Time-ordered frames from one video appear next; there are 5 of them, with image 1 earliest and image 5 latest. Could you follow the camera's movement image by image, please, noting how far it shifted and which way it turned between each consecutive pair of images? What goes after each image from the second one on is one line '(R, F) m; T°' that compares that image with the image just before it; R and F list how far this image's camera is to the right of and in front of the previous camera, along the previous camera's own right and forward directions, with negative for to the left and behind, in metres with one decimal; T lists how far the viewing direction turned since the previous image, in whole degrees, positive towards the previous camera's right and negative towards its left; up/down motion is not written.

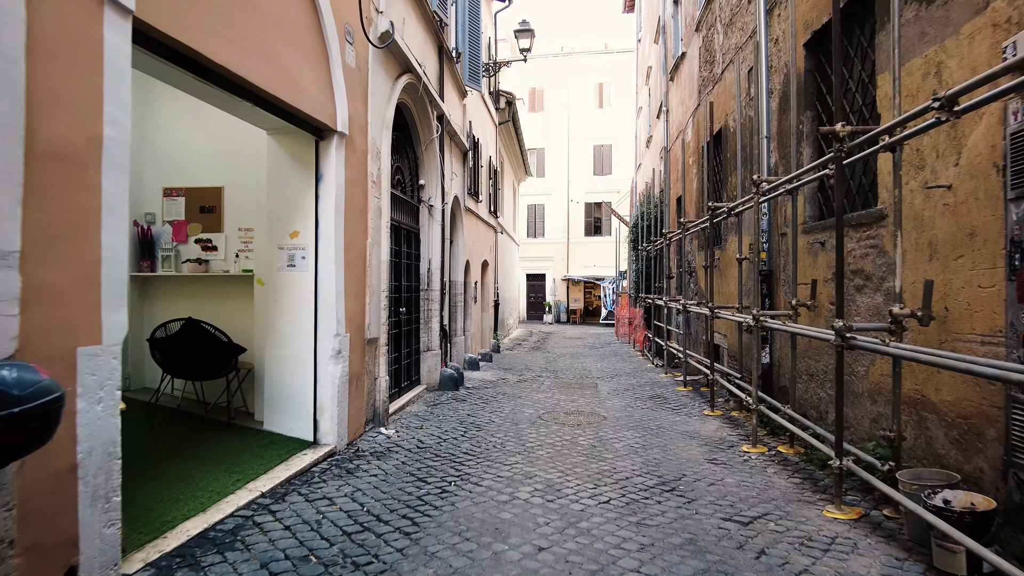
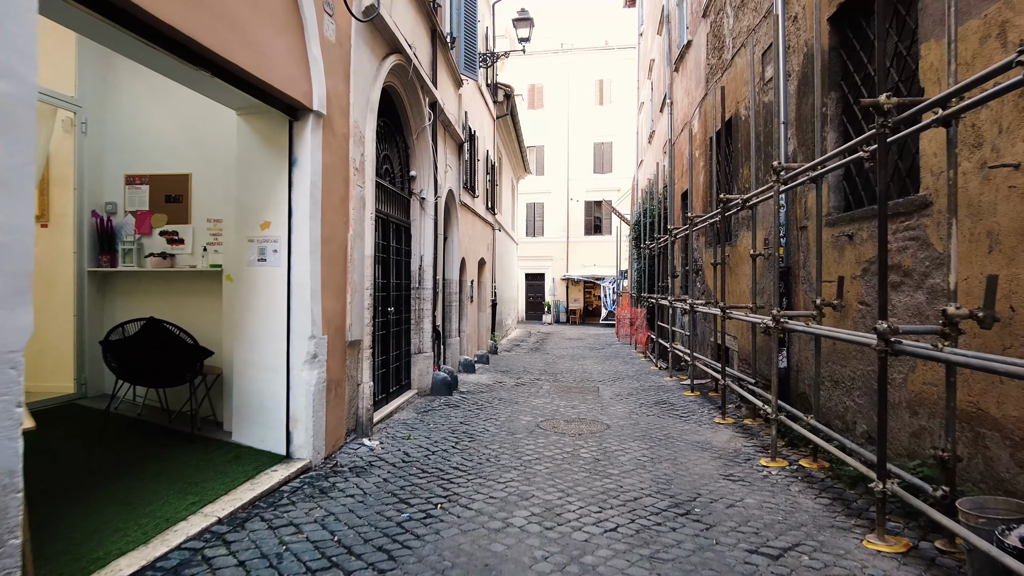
(0.0, +0.5) m; 0°
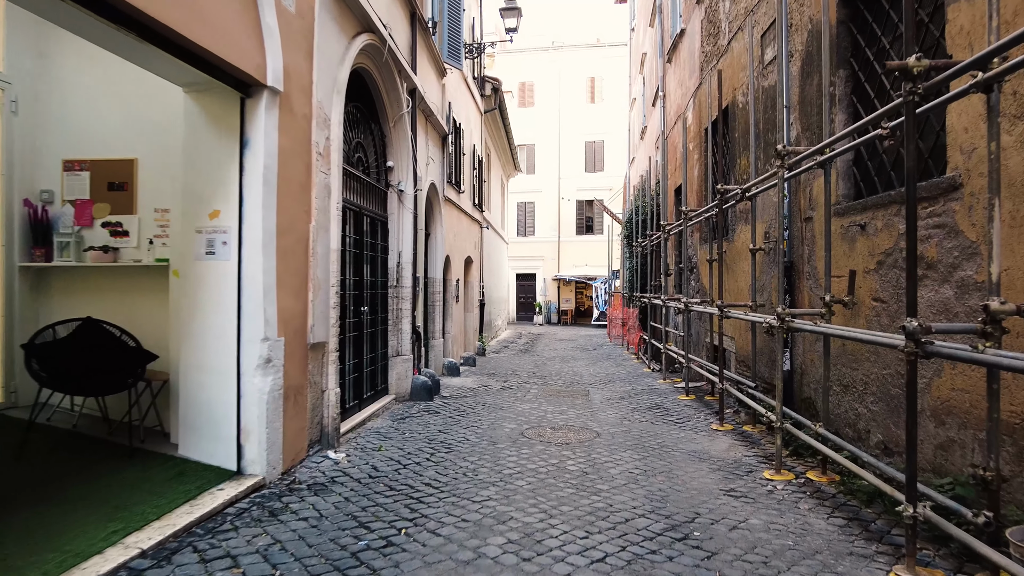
(+0.1, +0.4) m; +1°
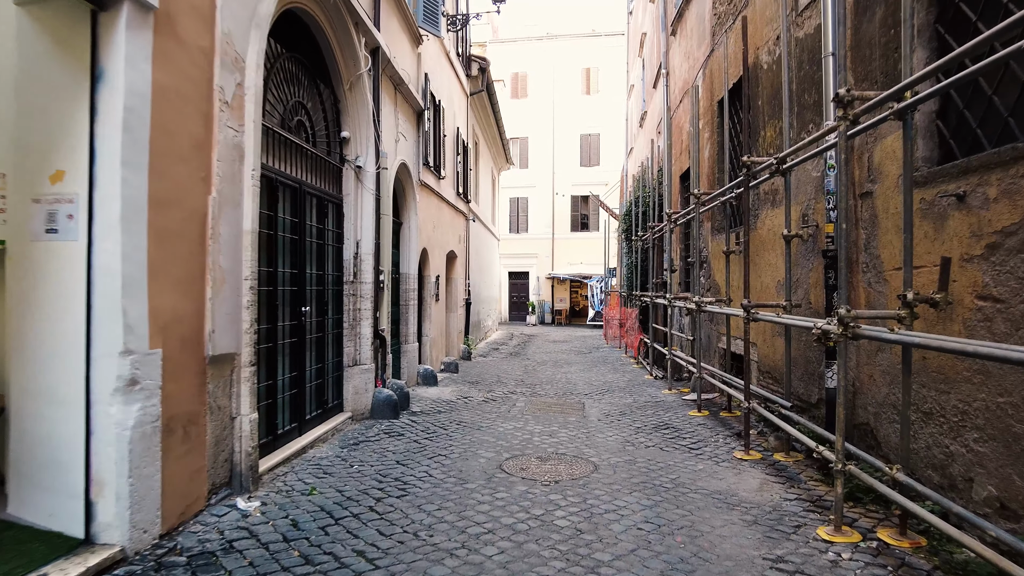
(+0.1, +1.1) m; 0°
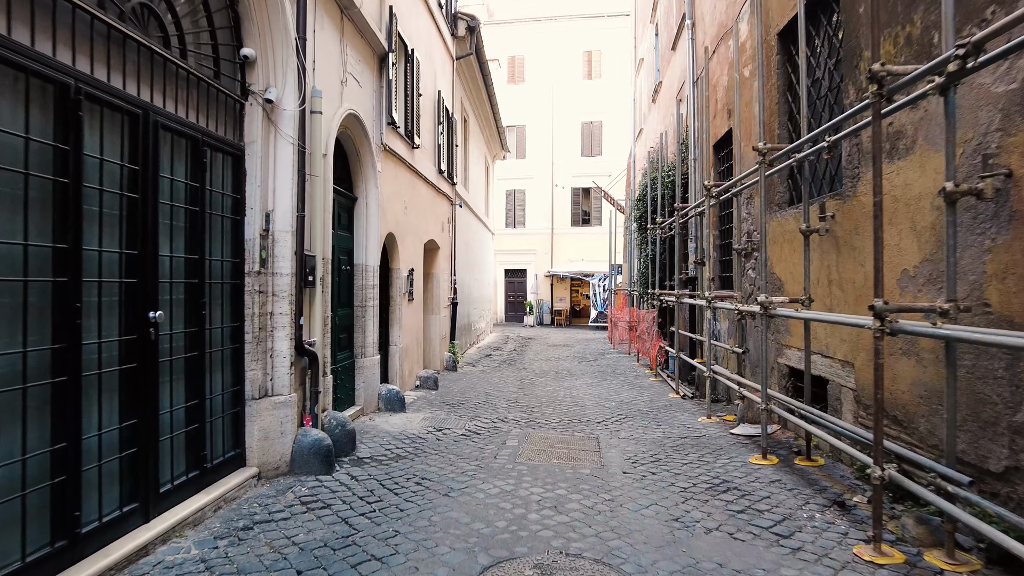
(+0.1, +1.9) m; 0°
